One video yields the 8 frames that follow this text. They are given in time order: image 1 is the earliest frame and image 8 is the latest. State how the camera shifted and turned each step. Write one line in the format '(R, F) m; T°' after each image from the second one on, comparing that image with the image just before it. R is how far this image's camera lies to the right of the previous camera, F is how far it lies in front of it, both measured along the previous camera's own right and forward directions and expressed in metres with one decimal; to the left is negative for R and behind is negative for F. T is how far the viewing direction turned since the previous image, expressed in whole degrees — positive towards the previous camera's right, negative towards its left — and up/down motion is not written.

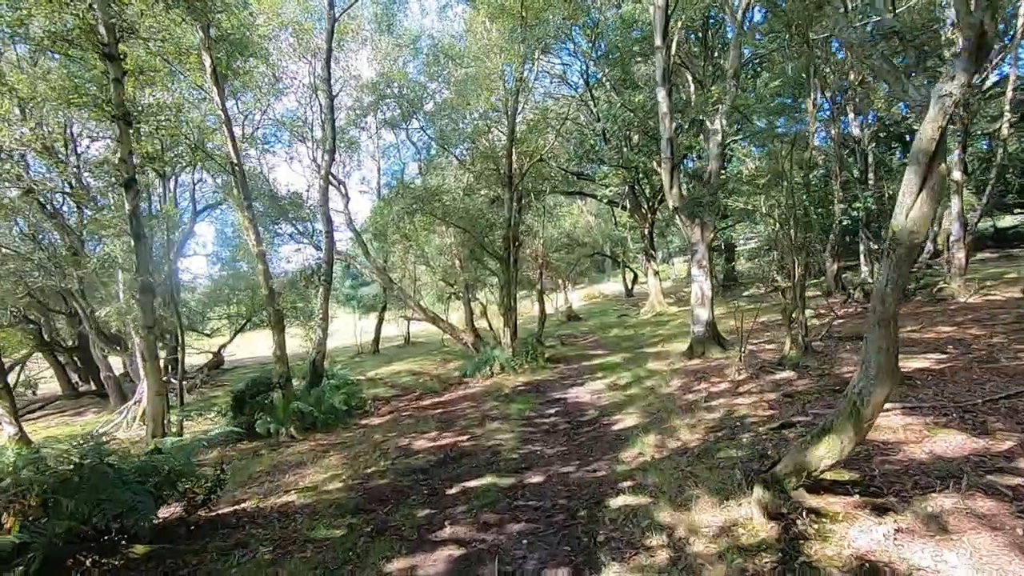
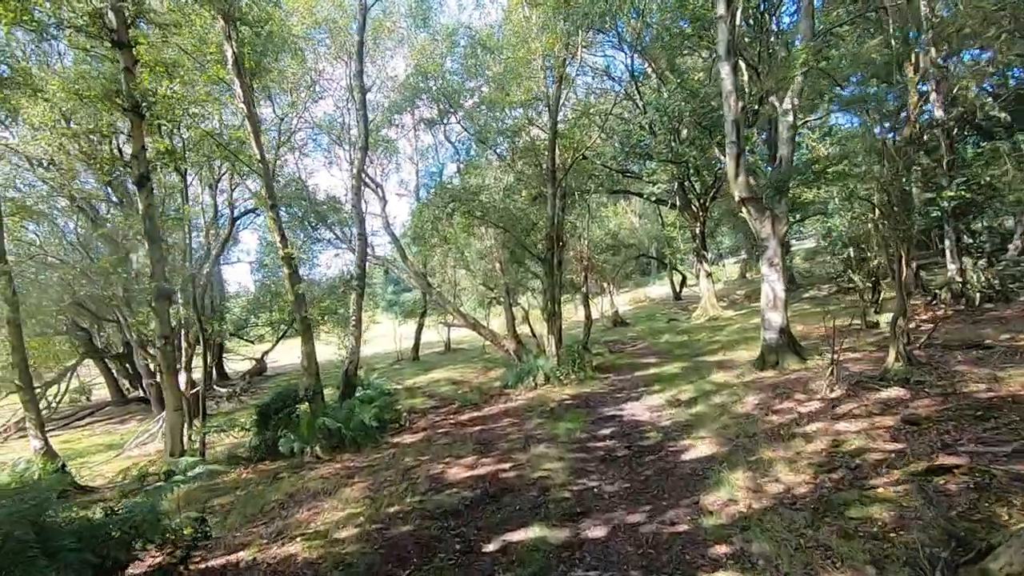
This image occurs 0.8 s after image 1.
(-0.1, +1.0) m; -4°
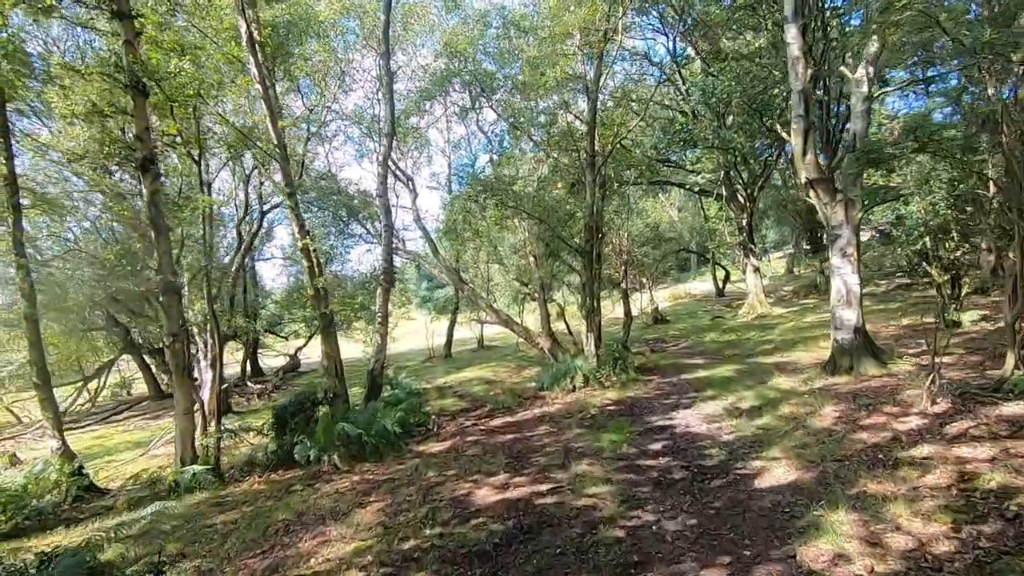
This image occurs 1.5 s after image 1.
(0.0, +0.9) m; -4°
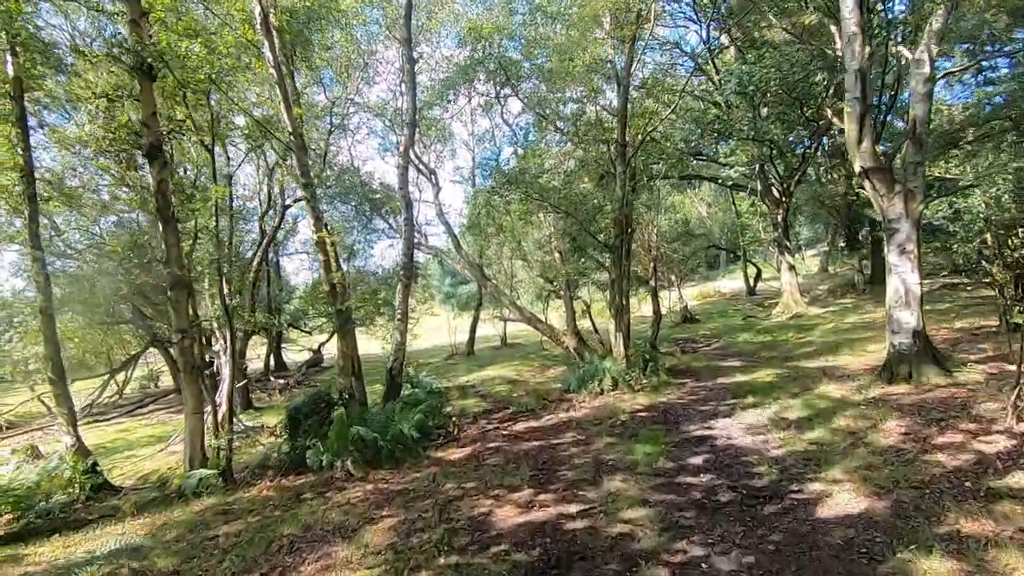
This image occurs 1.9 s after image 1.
(0.0, +0.5) m; -2°
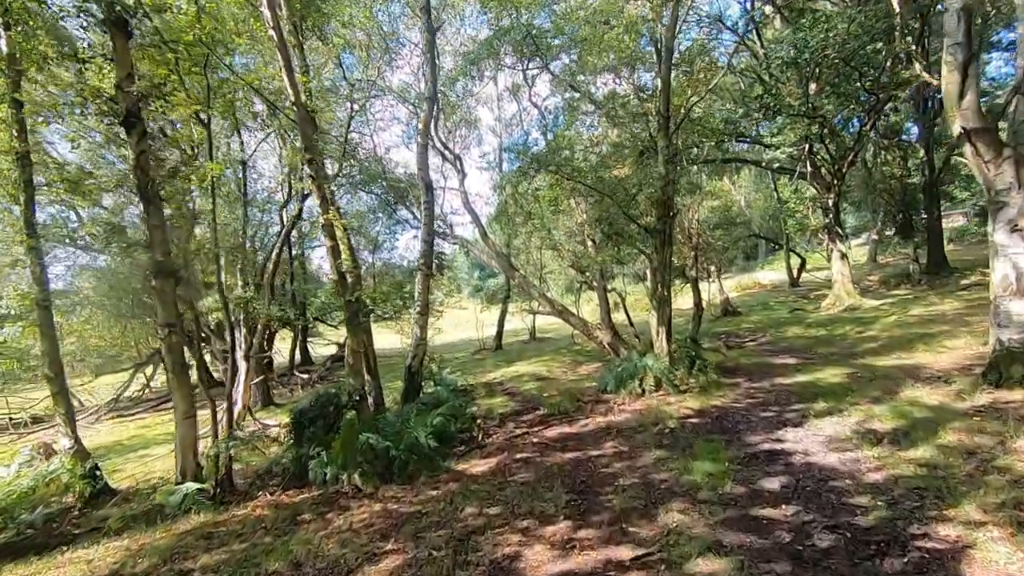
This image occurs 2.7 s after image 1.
(0.0, +1.0) m; -3°
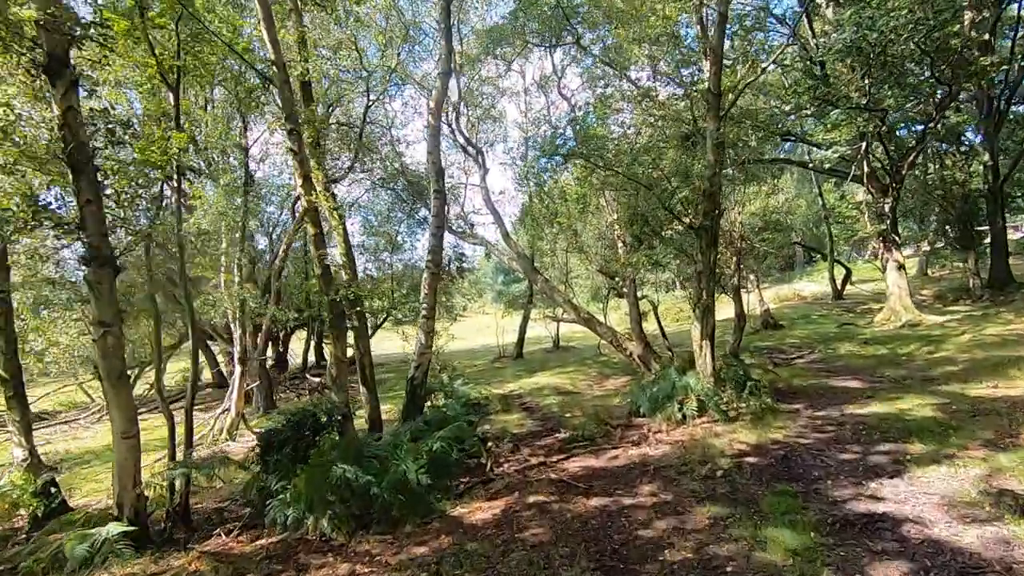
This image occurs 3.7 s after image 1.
(+0.1, +1.3) m; -3°
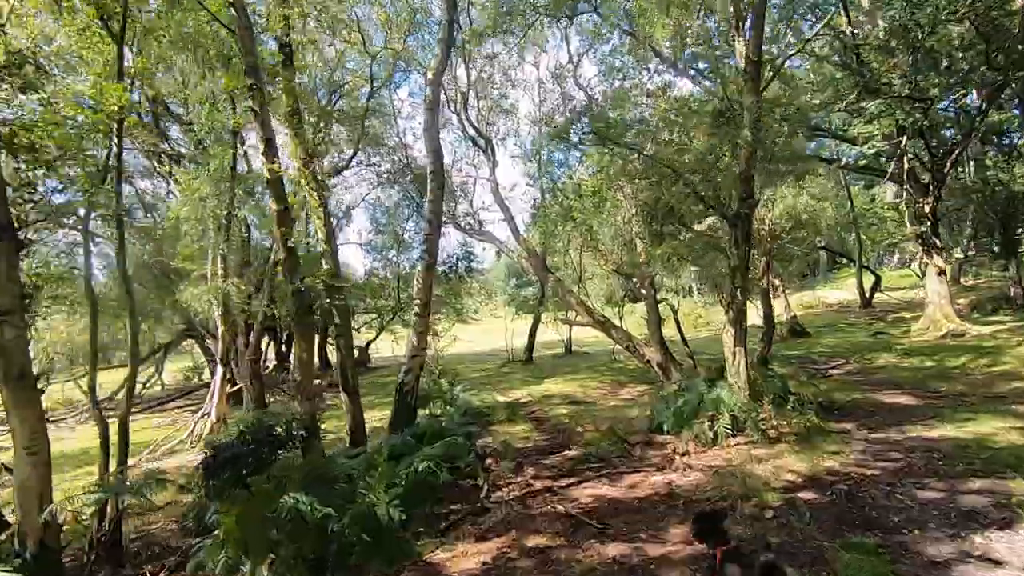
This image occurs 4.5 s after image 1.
(+0.1, +1.0) m; -1°
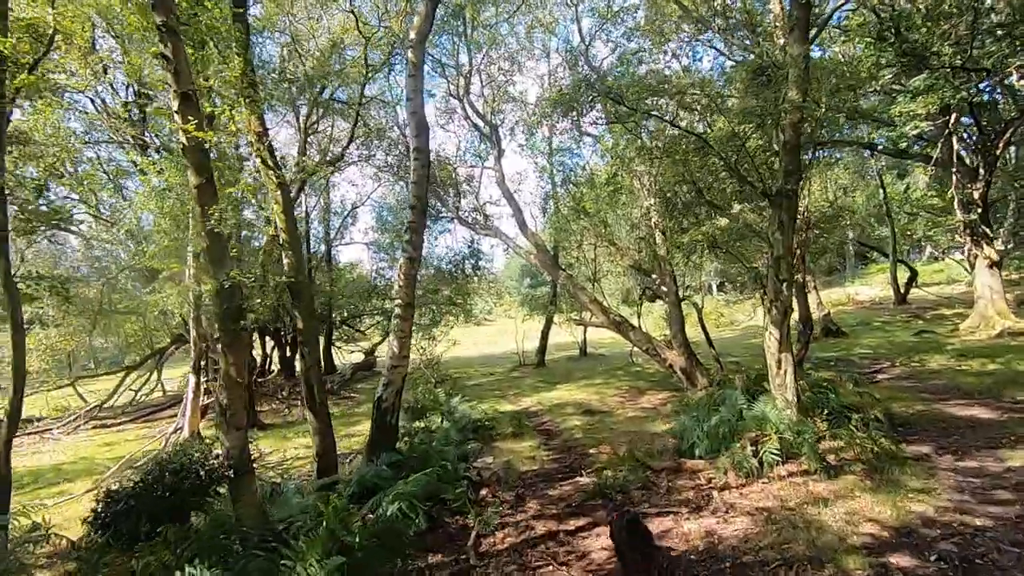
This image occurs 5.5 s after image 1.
(+0.2, +1.2) m; -2°
